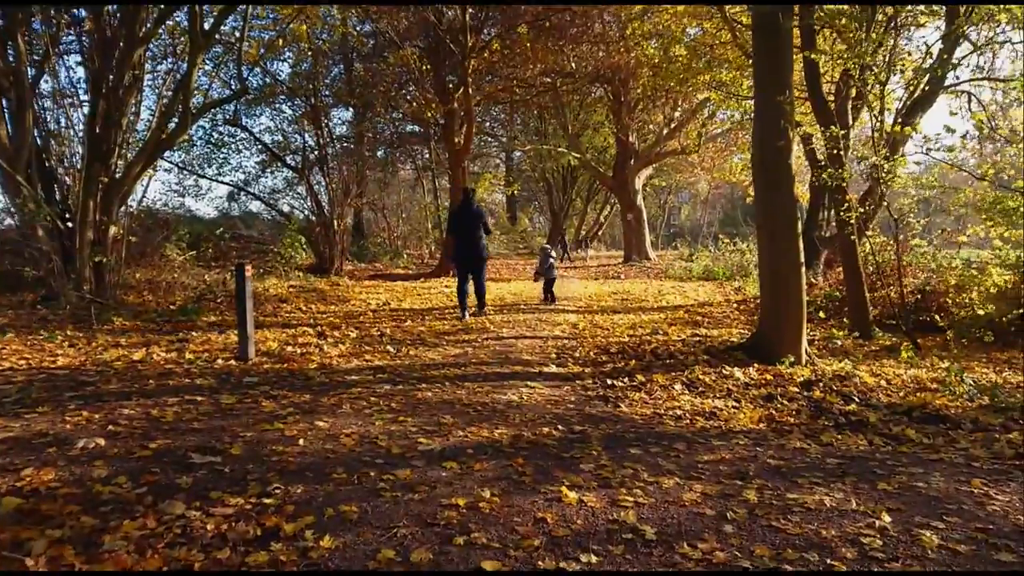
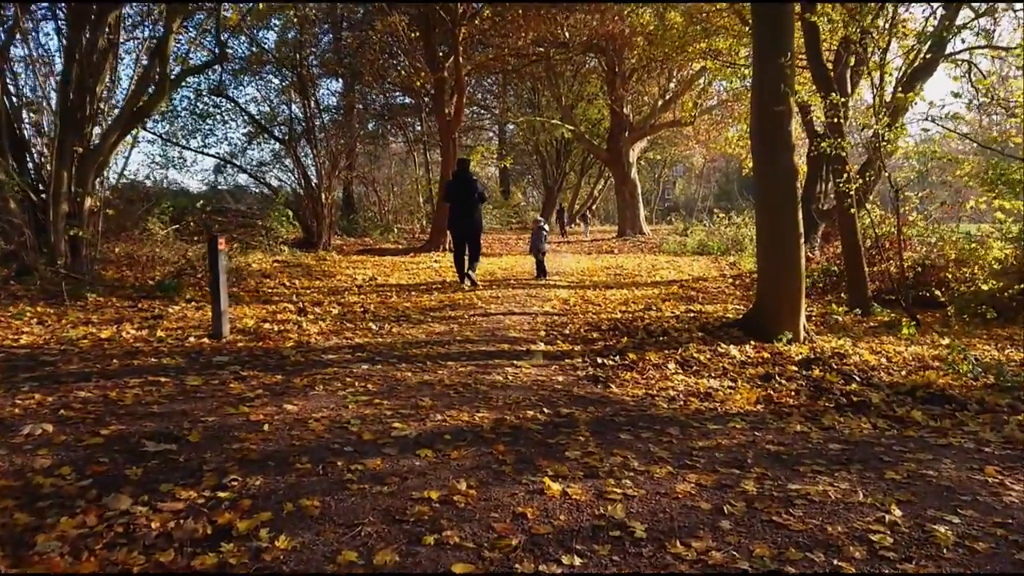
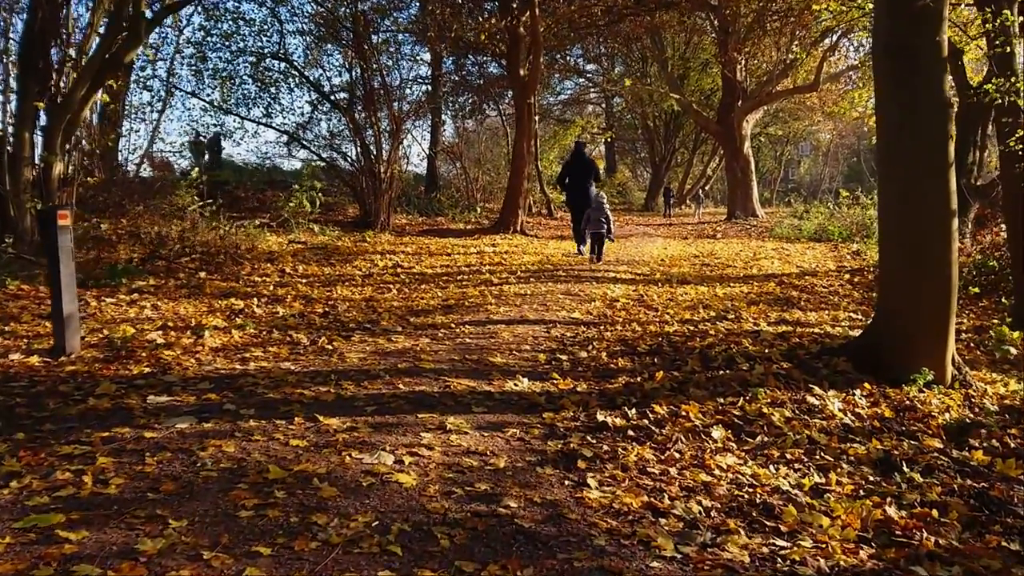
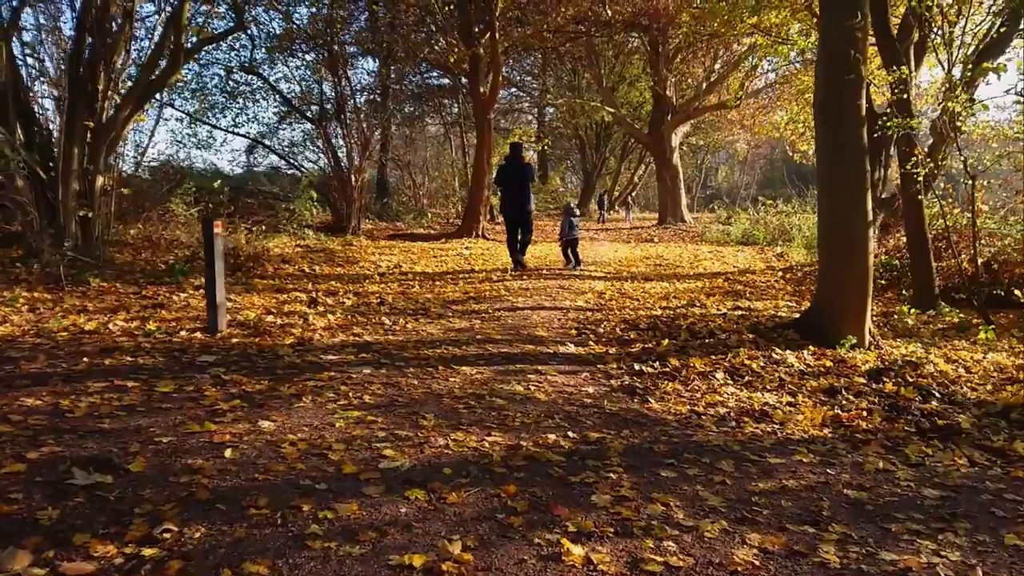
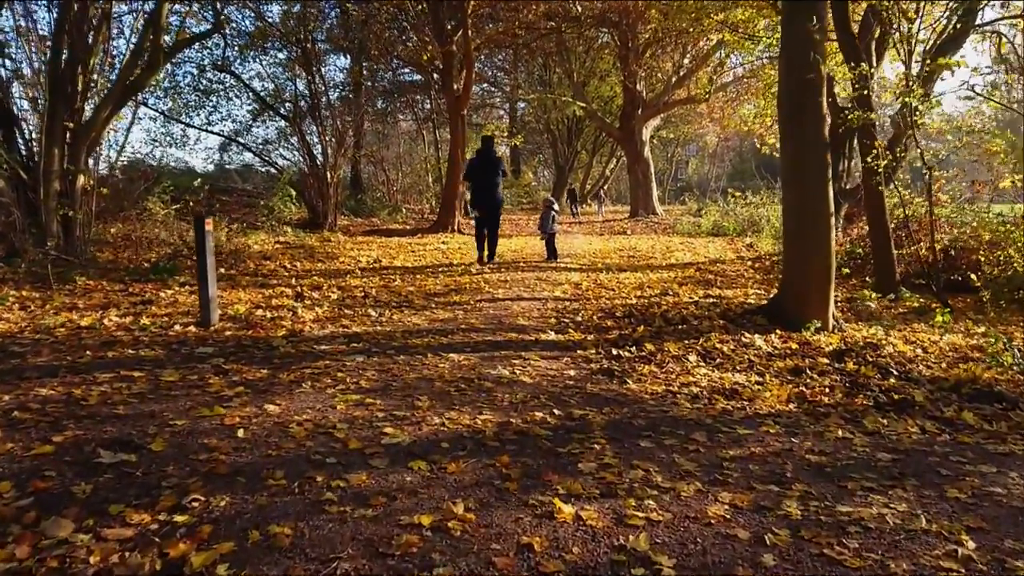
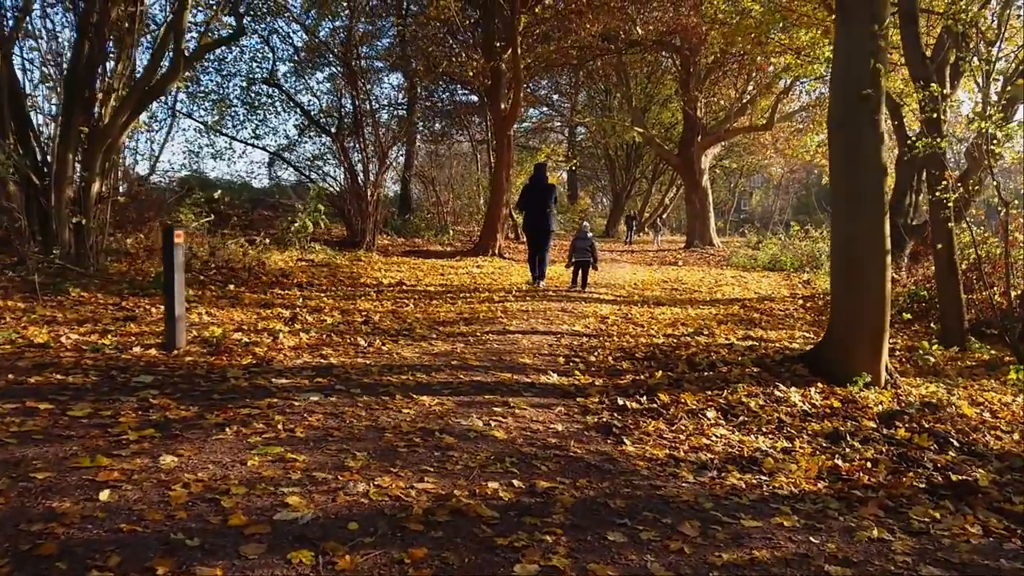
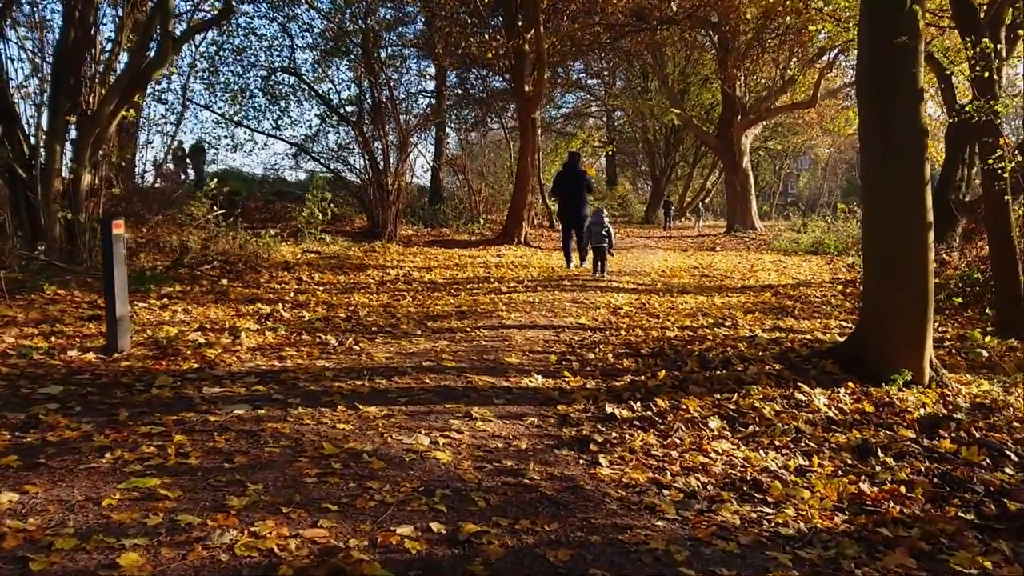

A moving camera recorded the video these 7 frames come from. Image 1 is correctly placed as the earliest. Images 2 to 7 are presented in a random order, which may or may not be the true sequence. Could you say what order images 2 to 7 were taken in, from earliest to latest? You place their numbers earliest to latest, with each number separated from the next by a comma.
2, 5, 4, 6, 7, 3
